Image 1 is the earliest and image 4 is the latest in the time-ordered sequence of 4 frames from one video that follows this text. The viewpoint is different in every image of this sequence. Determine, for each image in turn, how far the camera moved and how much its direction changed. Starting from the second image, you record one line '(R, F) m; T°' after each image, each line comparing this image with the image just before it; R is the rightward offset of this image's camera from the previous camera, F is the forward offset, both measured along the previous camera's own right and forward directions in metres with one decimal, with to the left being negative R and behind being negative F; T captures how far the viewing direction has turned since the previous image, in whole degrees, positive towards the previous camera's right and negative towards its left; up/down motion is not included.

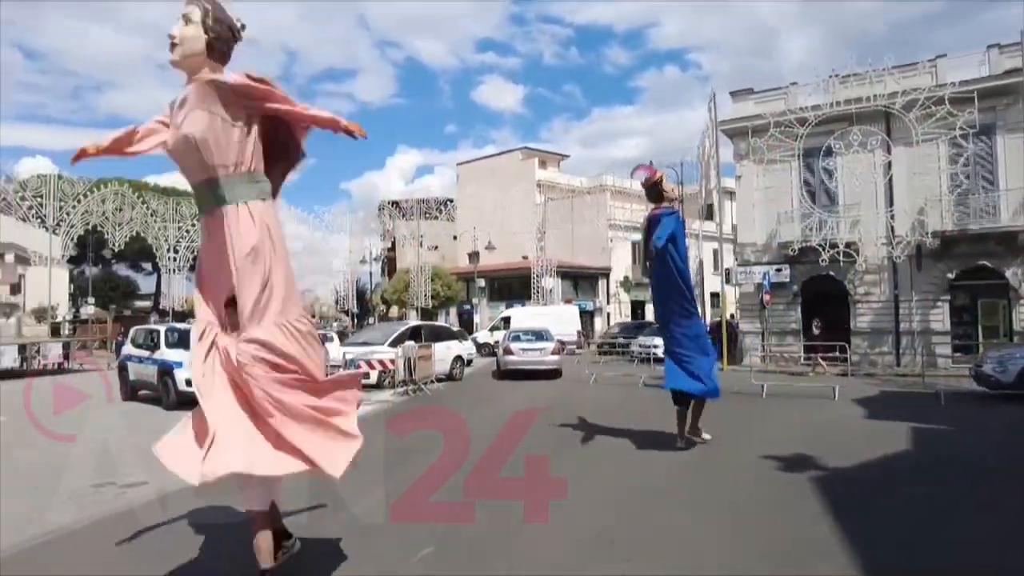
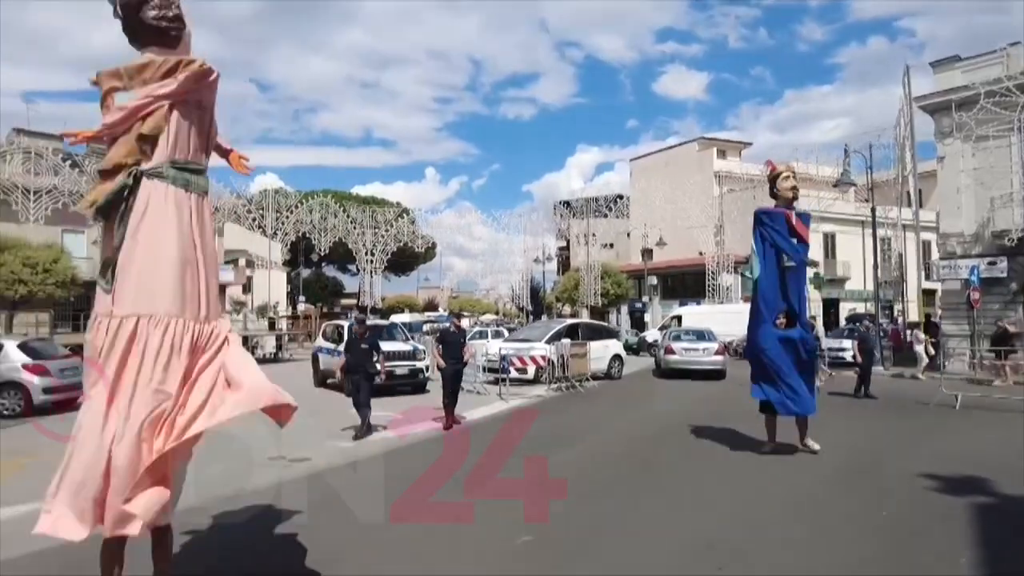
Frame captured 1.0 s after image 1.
(+0.8, 0.0) m; -16°
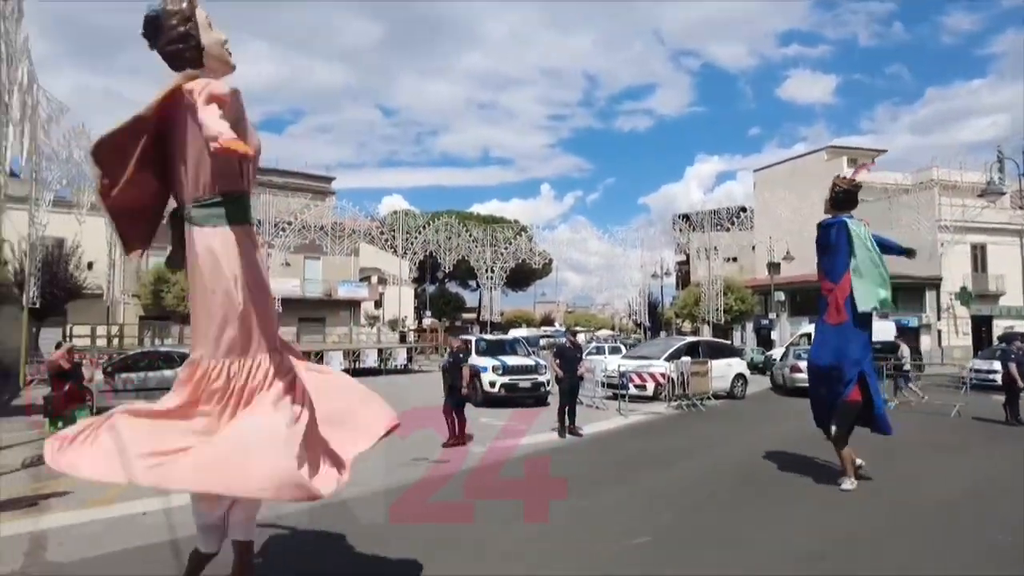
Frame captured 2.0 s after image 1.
(-0.1, -0.8) m; -10°
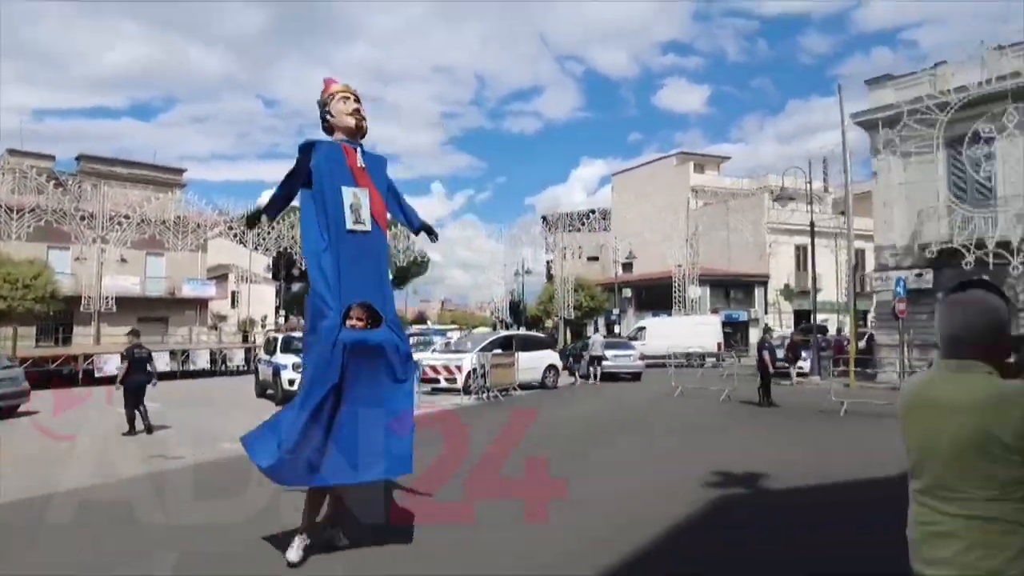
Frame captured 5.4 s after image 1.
(+2.3, -0.5) m; +9°
